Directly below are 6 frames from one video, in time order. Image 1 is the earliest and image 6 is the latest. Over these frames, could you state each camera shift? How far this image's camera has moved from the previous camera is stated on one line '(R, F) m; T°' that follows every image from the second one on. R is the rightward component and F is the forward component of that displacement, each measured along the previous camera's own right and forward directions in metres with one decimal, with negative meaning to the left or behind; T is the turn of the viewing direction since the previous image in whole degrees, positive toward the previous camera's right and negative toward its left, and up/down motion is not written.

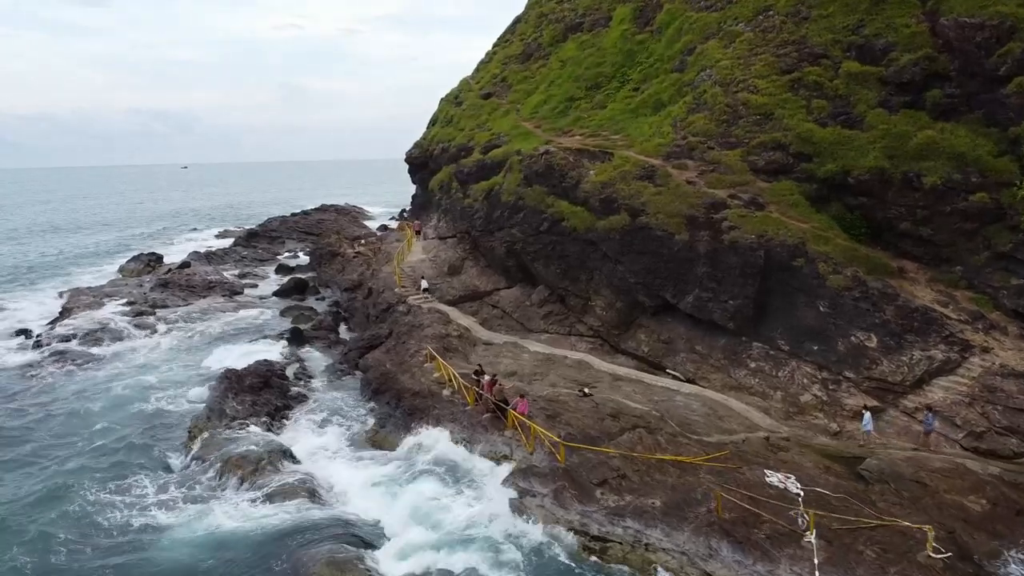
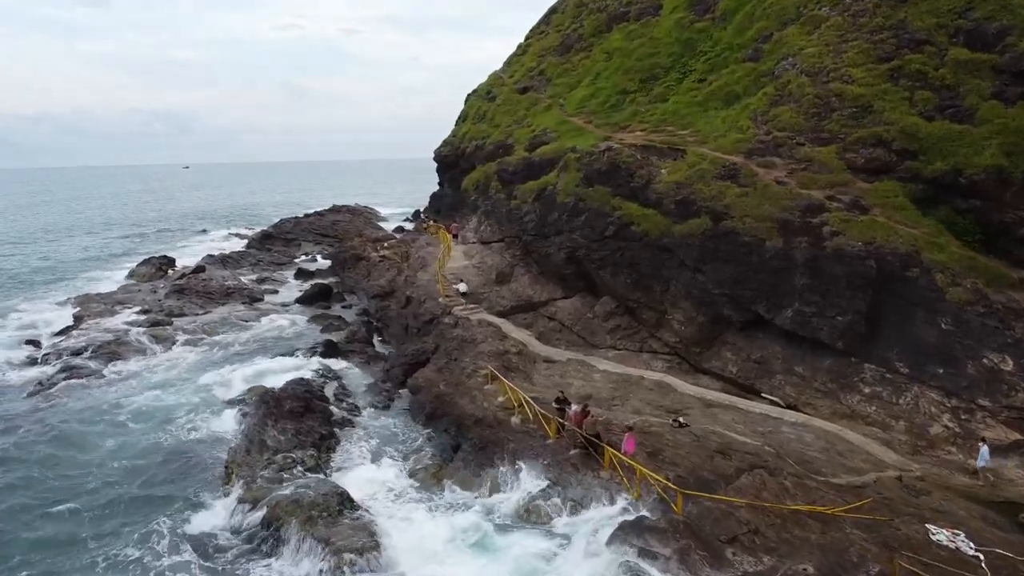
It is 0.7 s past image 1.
(-2.0, +2.7) m; 0°
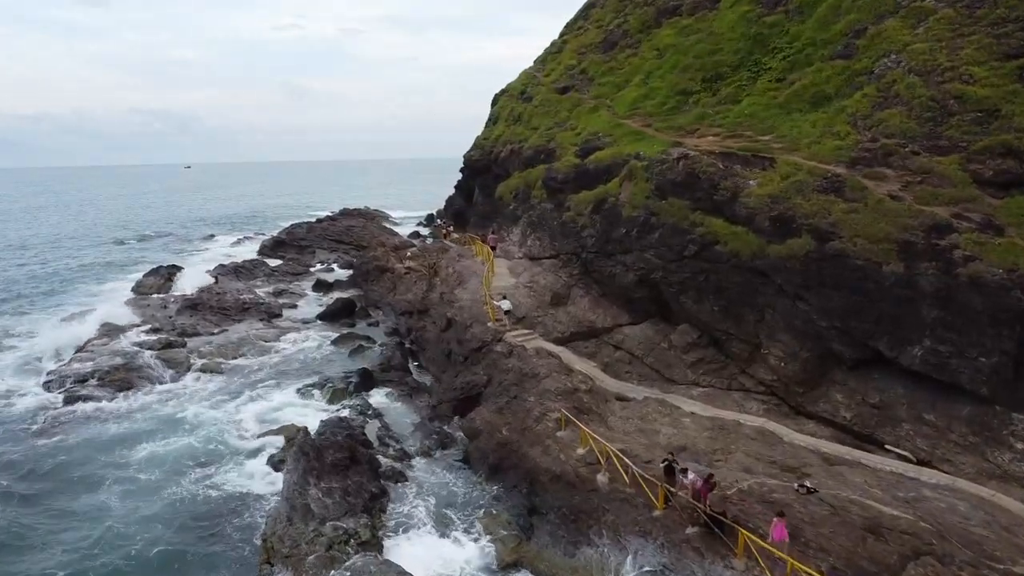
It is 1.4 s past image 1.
(-1.9, +3.0) m; 0°
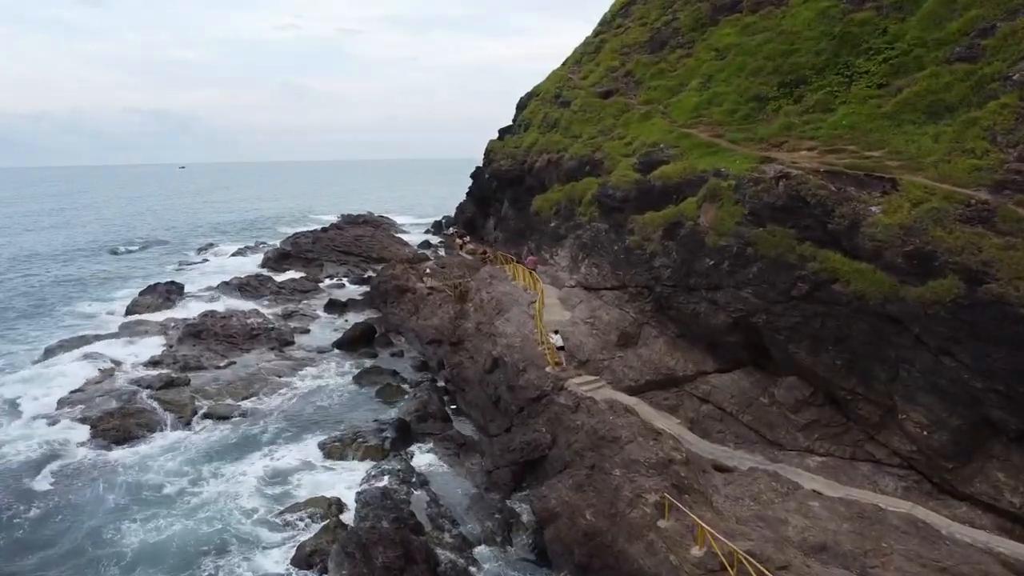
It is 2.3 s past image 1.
(-1.9, +3.6) m; 0°
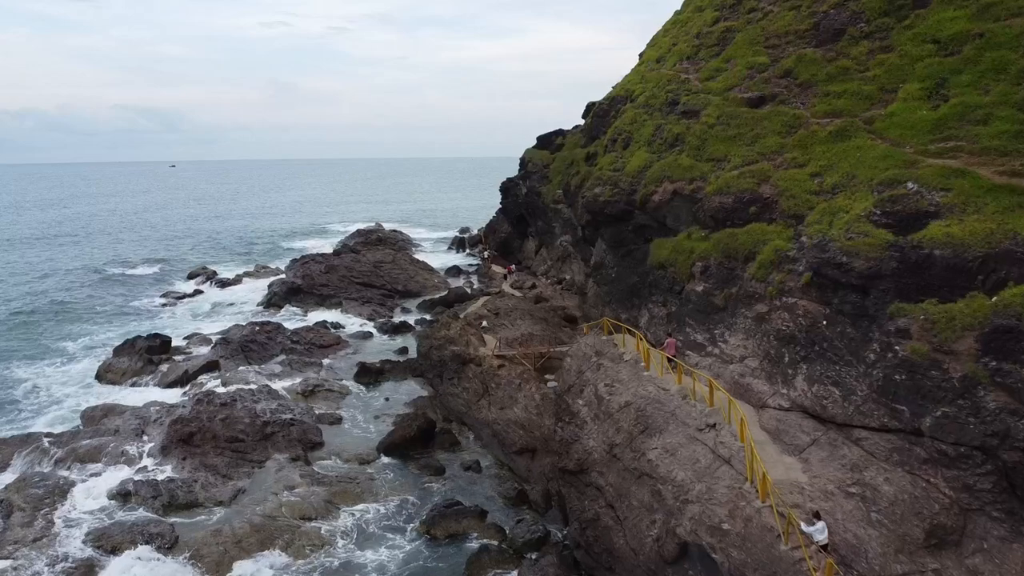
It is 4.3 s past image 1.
(-3.9, +9.3) m; +1°
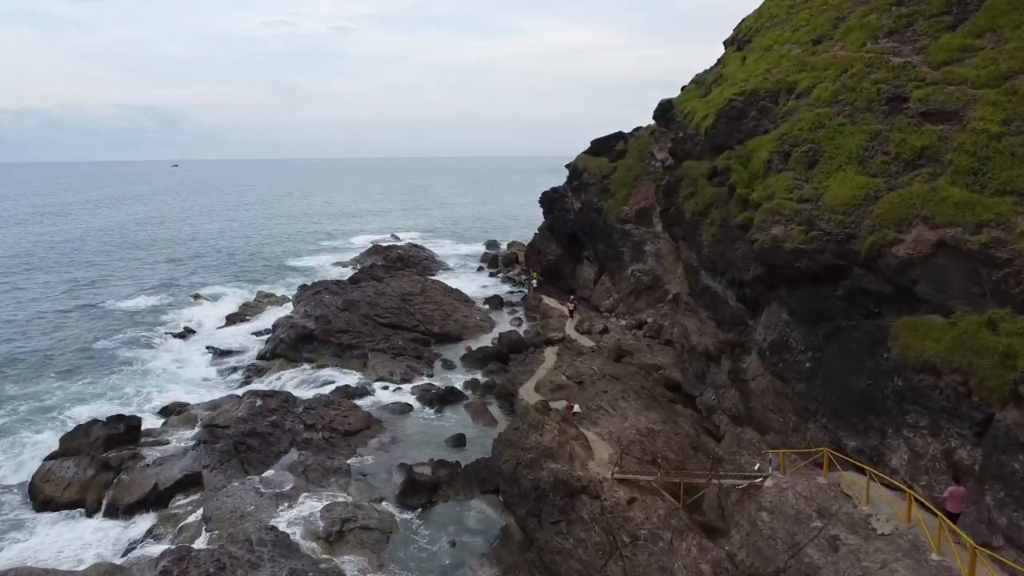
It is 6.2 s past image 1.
(-3.1, +9.5) m; 0°
